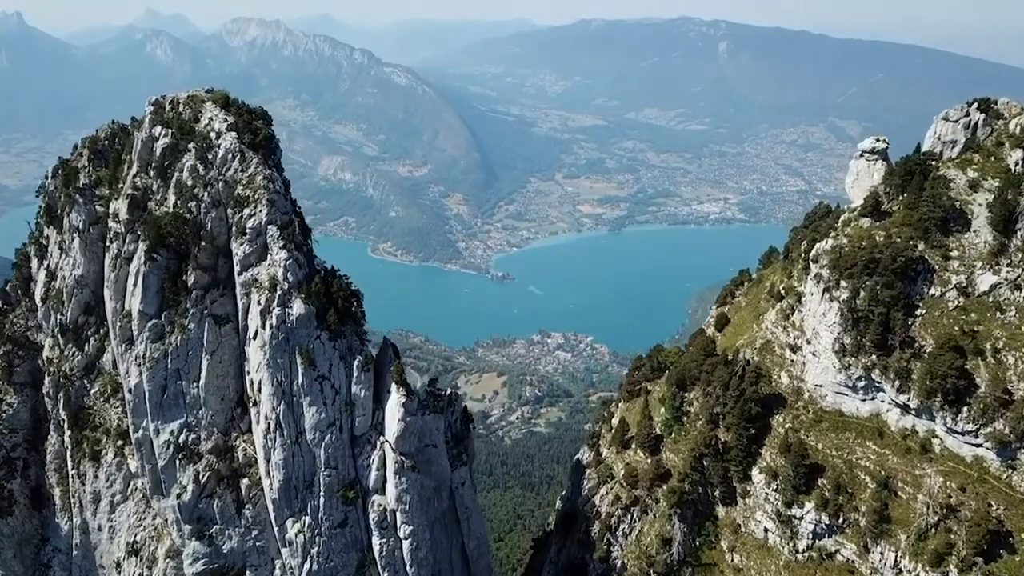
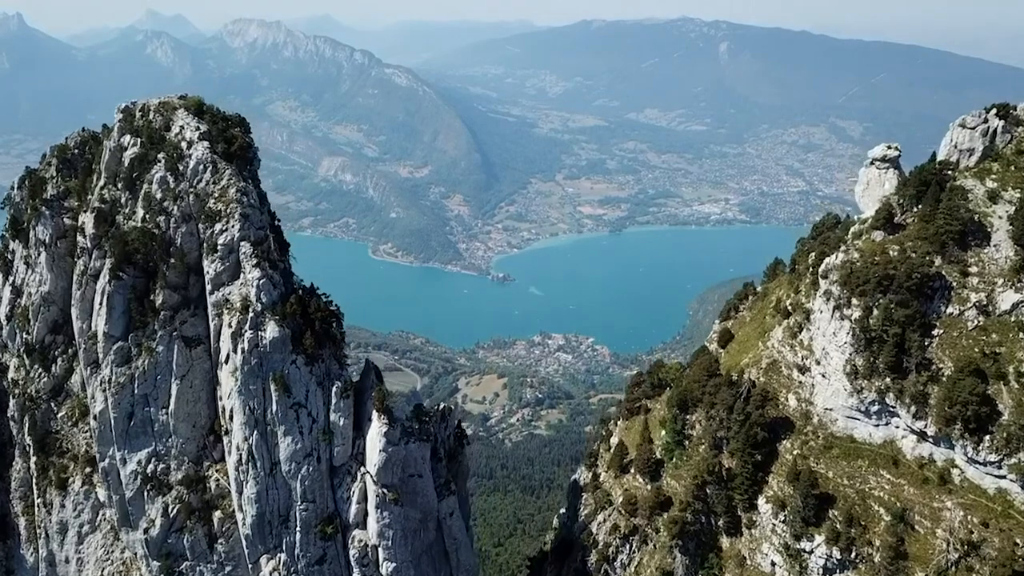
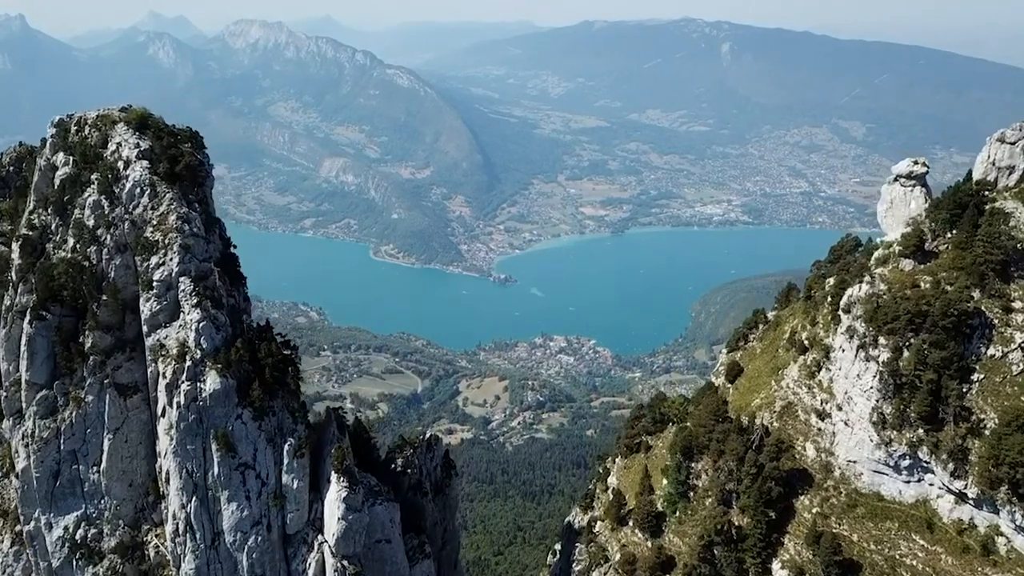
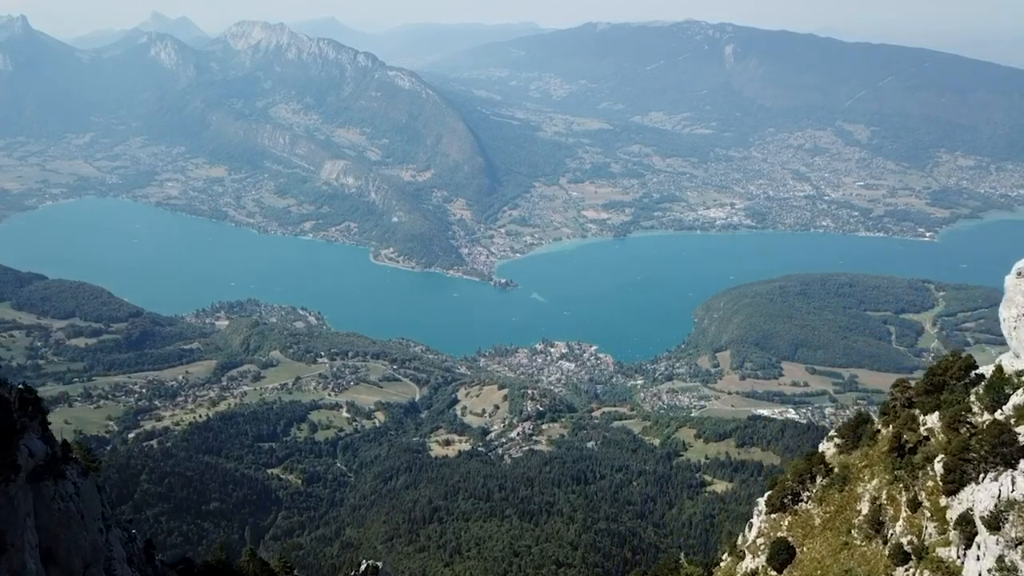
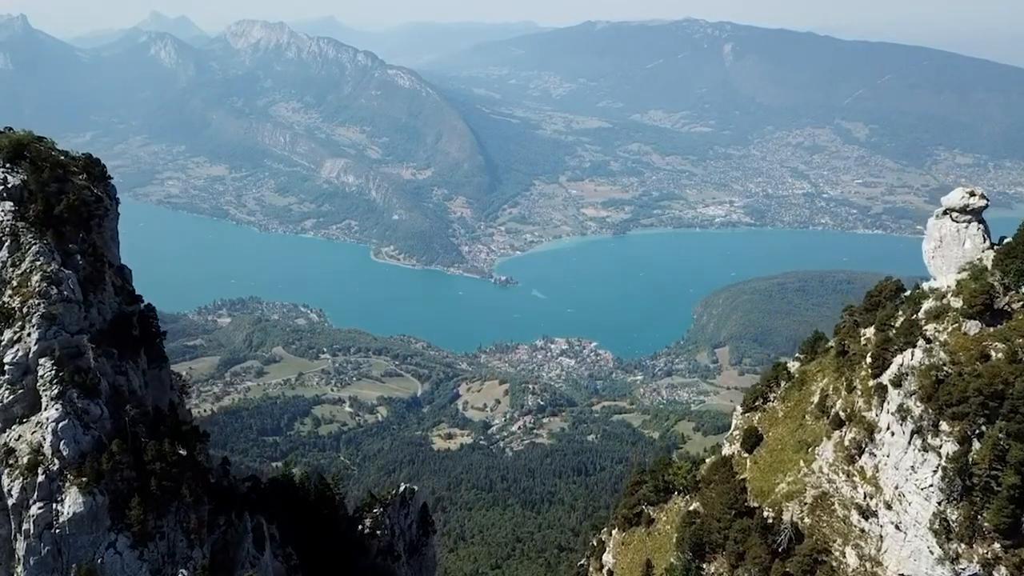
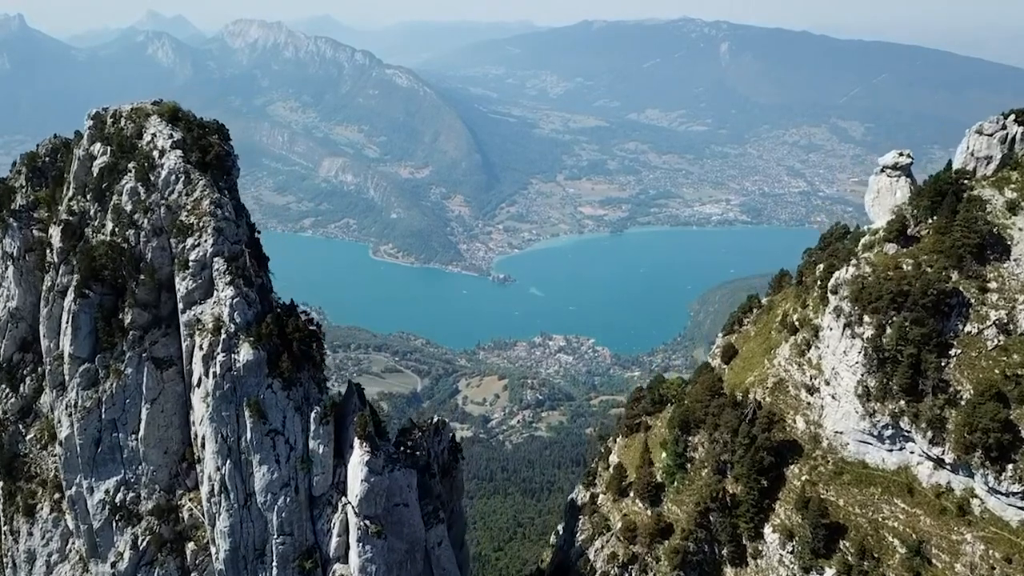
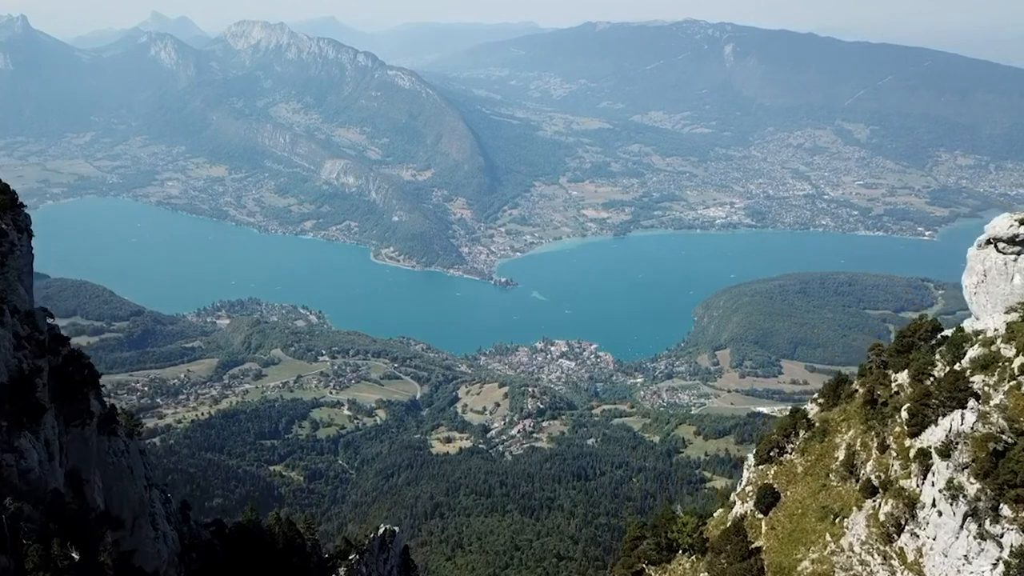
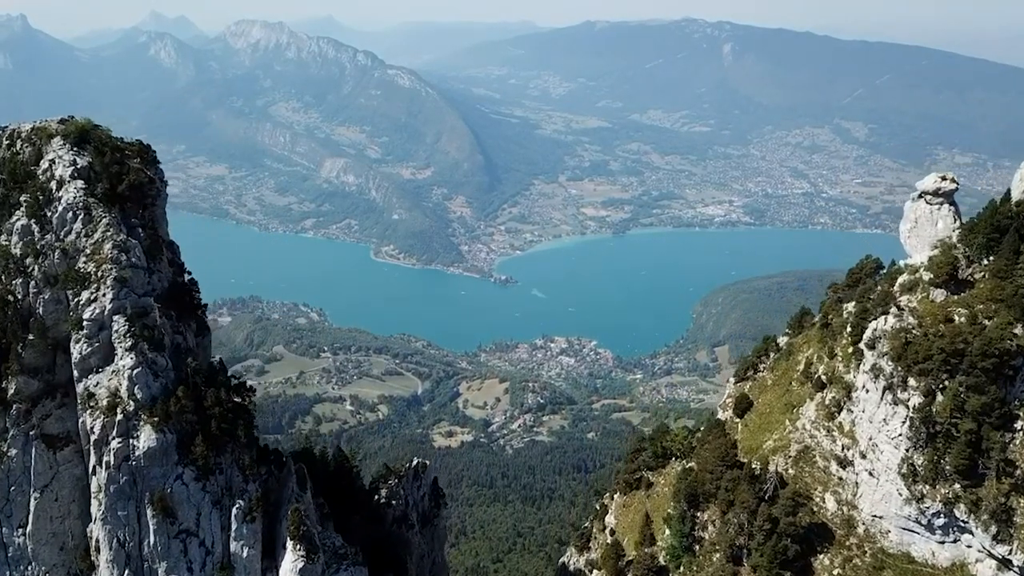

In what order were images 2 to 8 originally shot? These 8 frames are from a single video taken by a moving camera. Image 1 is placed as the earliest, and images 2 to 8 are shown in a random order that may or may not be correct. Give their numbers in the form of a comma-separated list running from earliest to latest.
2, 6, 3, 8, 5, 7, 4
